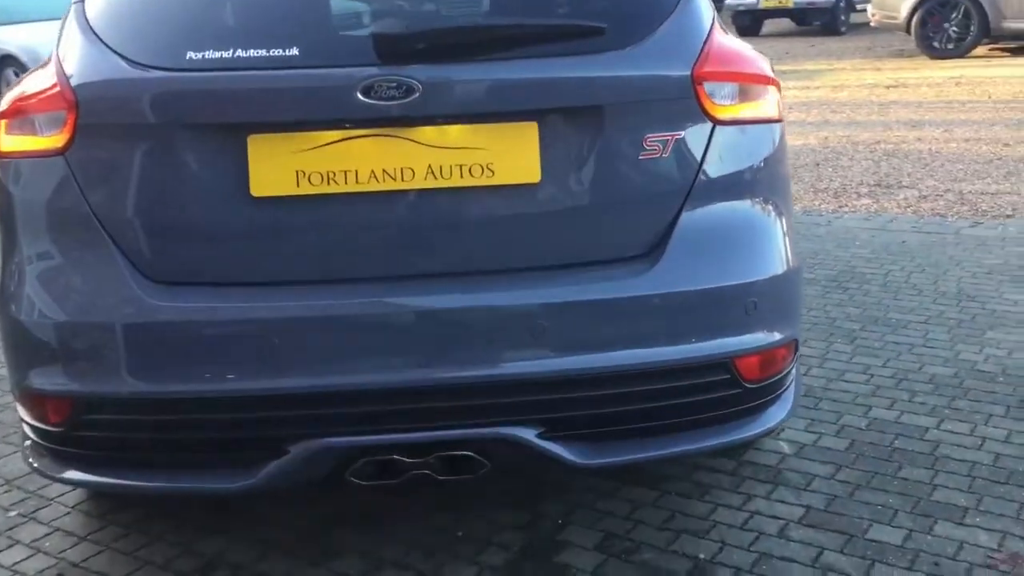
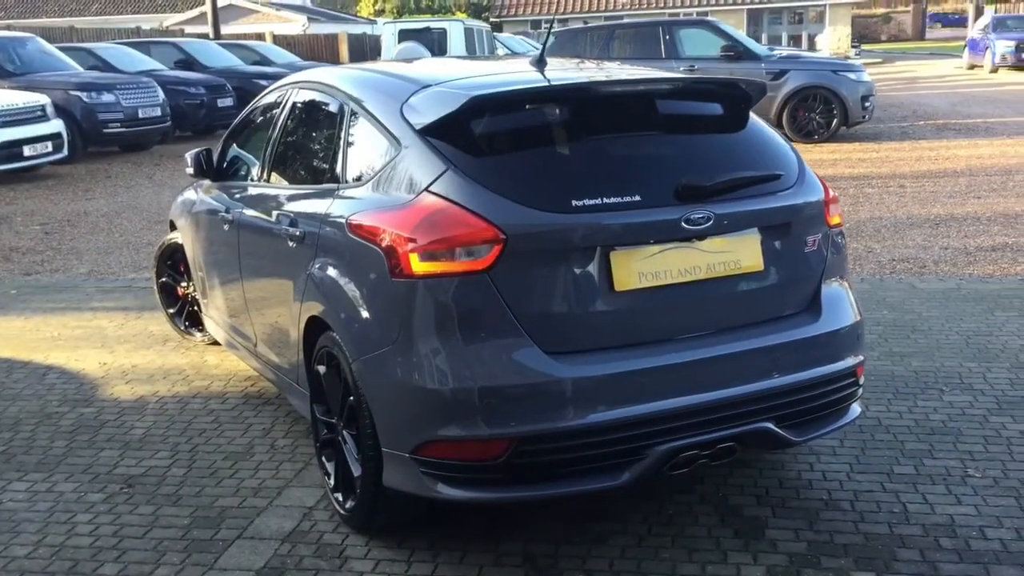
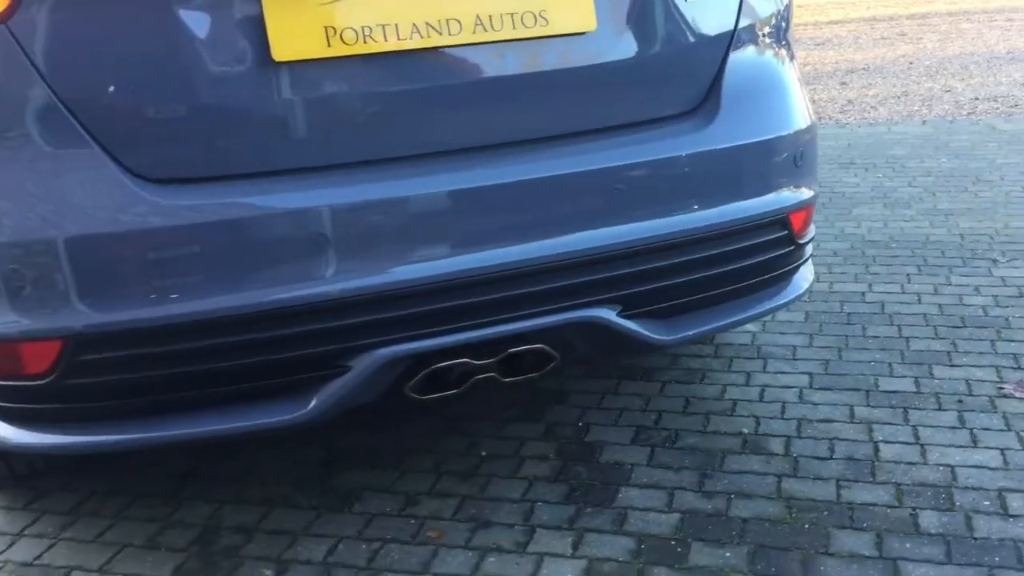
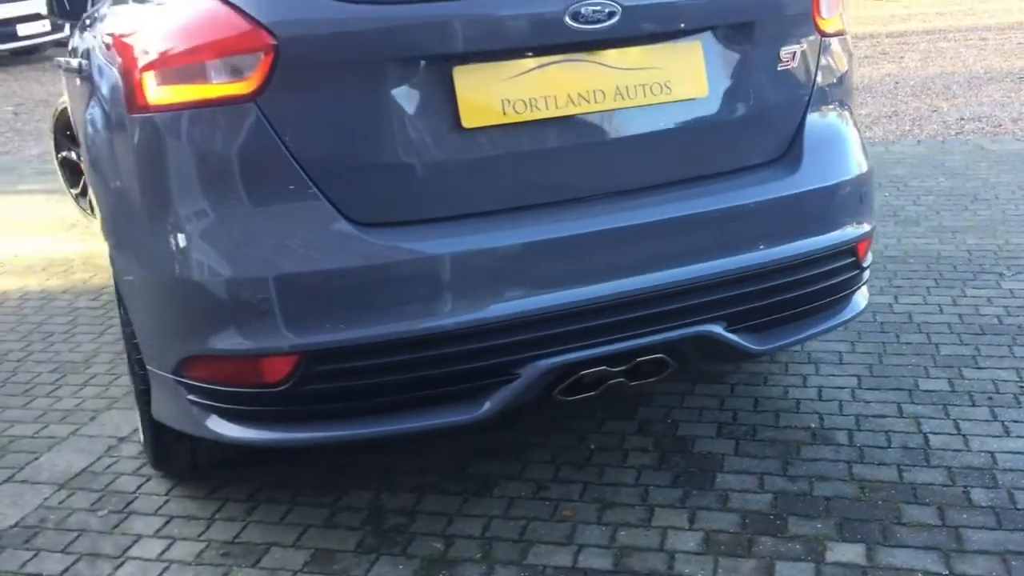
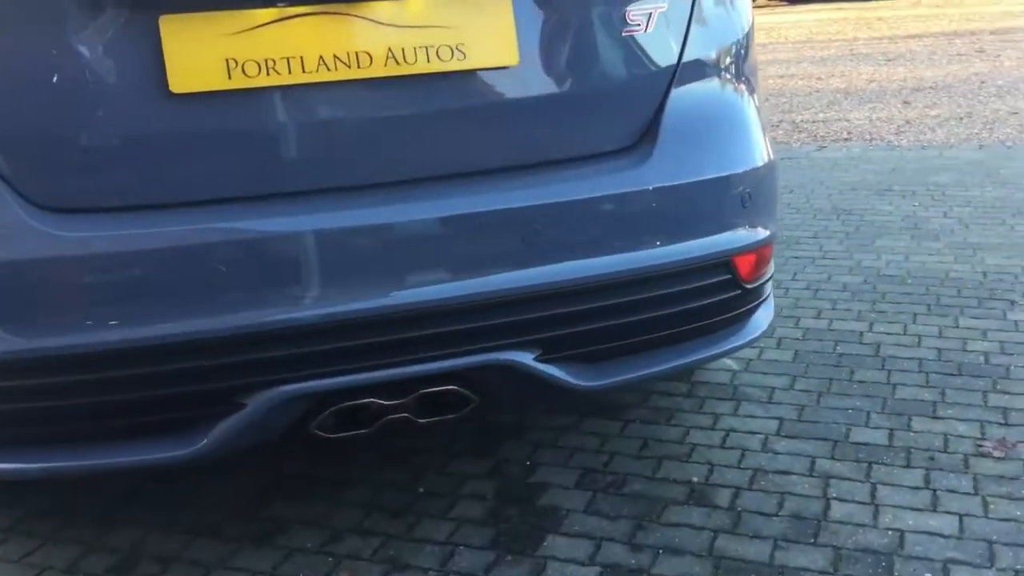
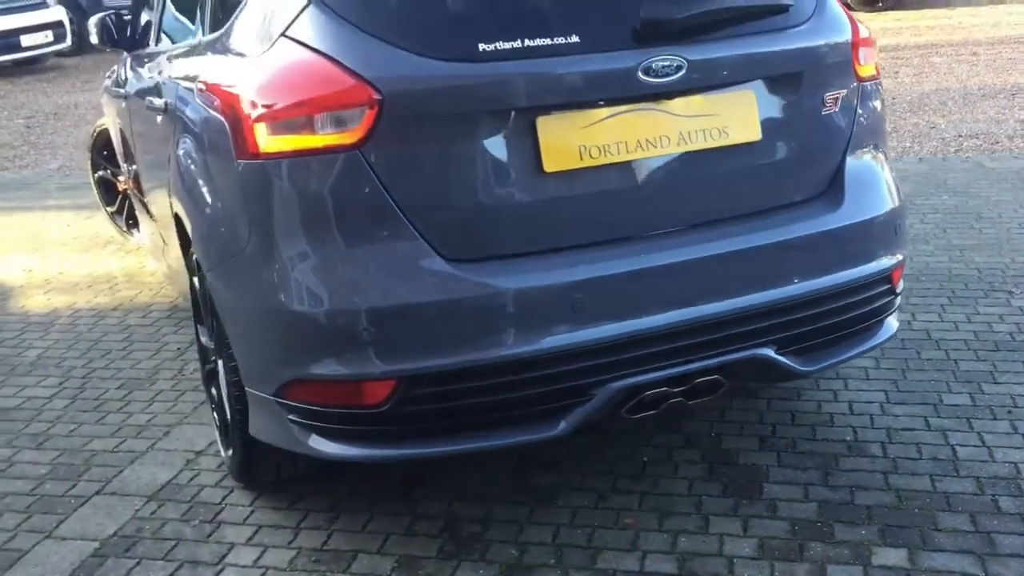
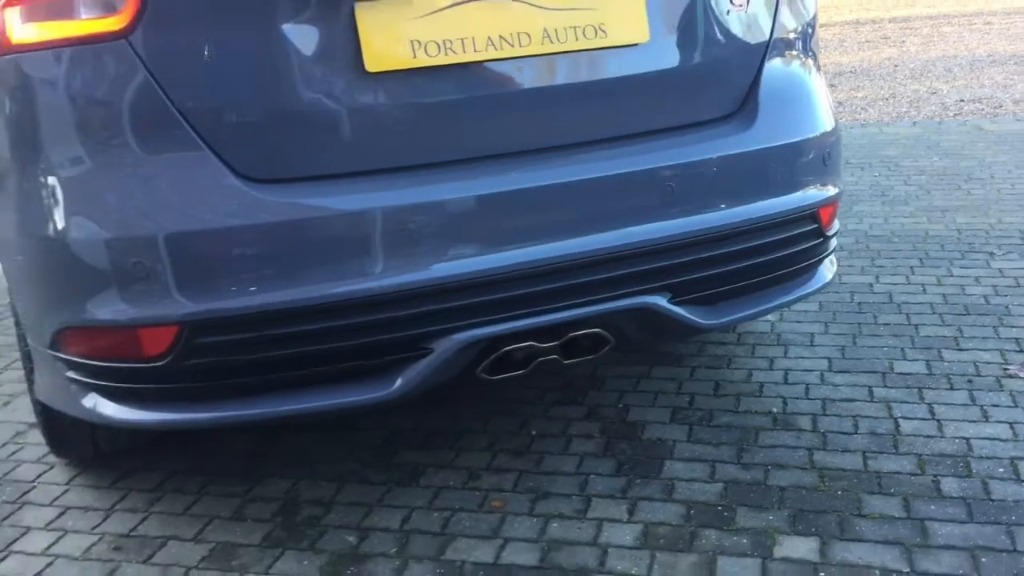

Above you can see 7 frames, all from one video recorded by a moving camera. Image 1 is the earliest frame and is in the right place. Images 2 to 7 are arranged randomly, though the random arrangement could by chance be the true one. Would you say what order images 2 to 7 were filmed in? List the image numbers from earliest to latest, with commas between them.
5, 3, 7, 4, 6, 2
